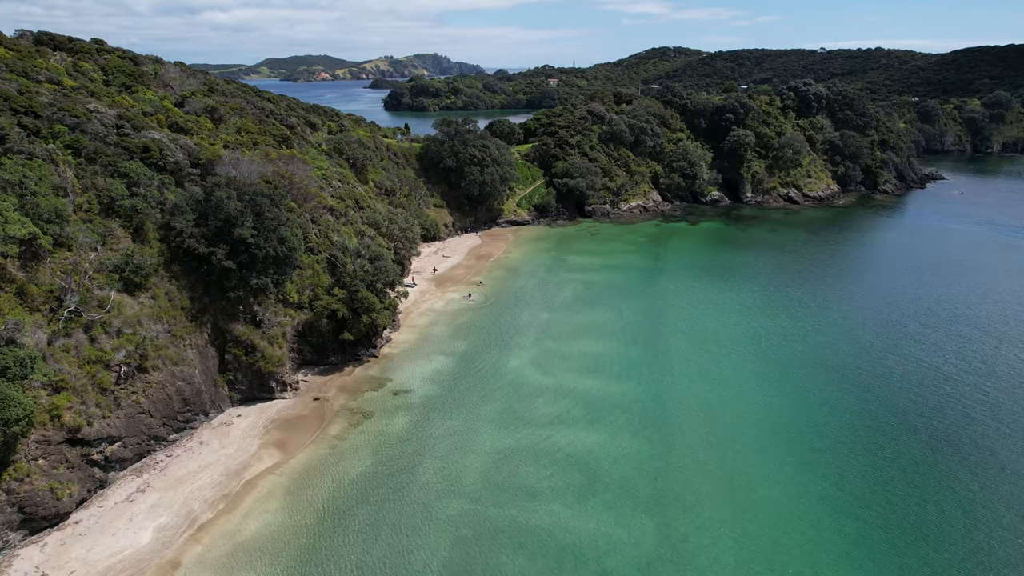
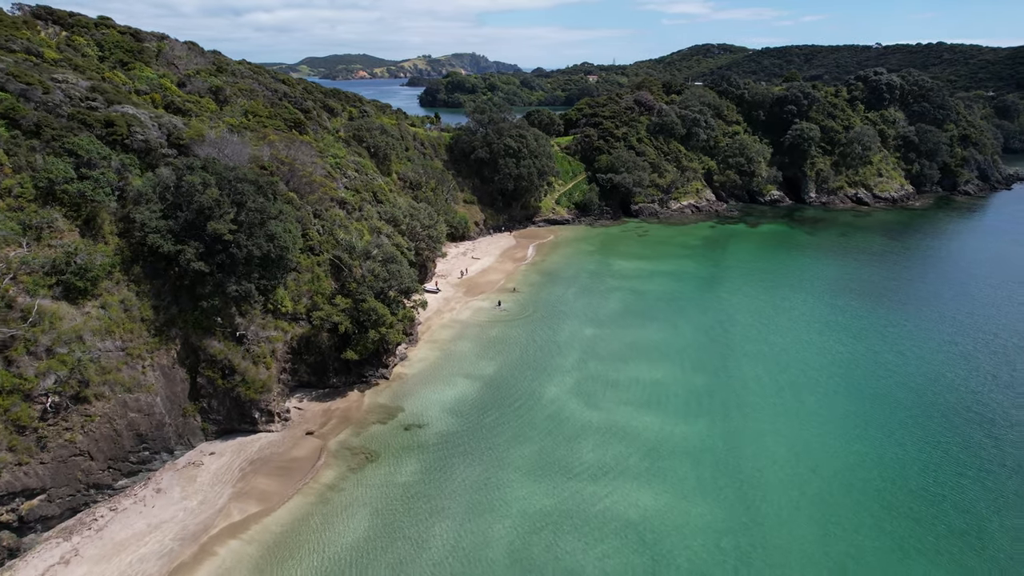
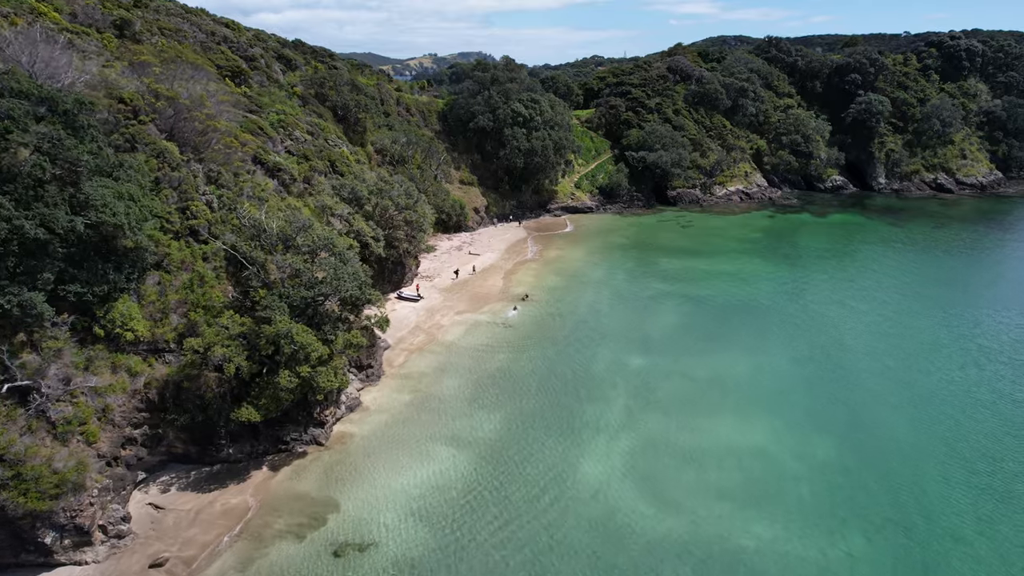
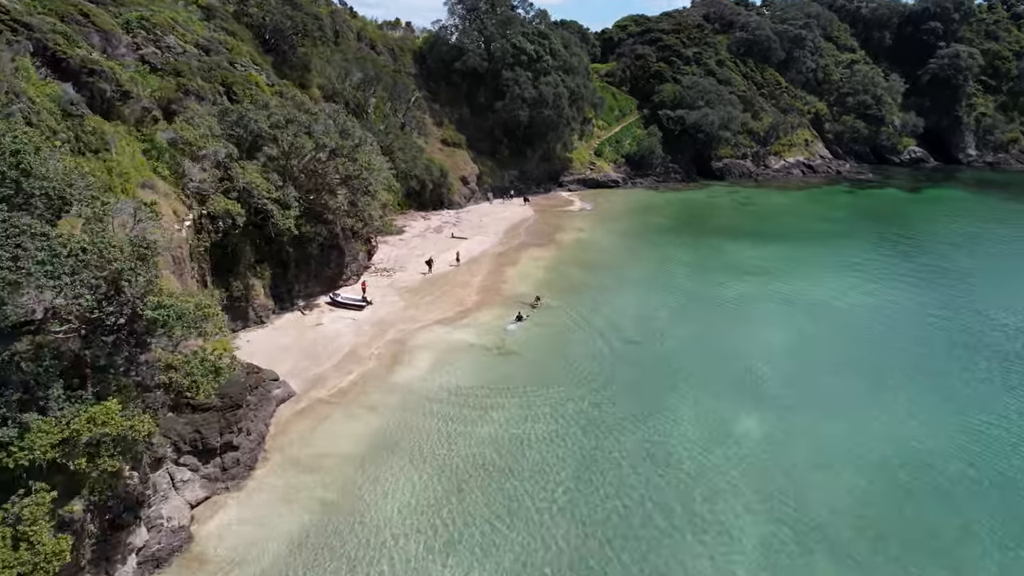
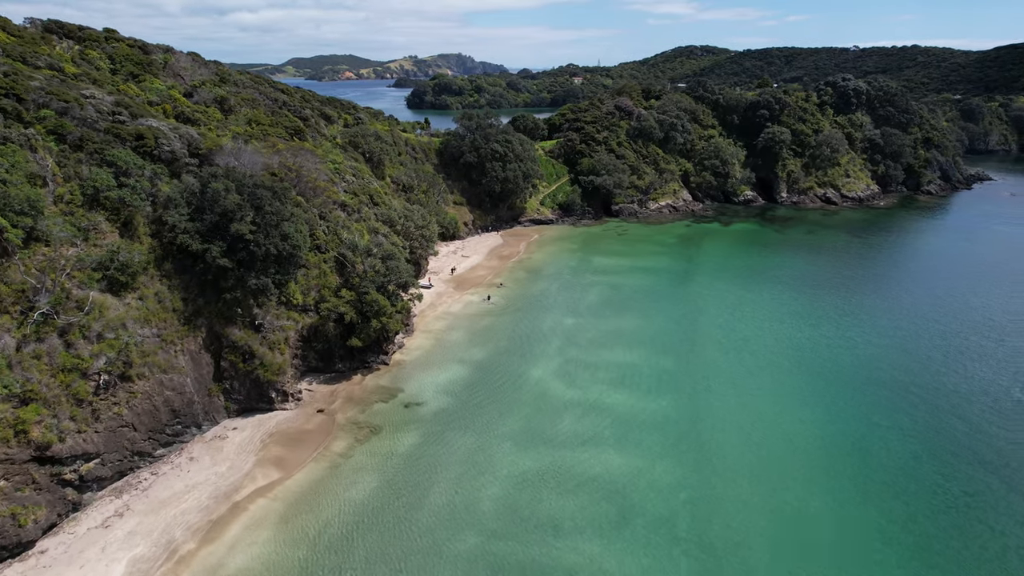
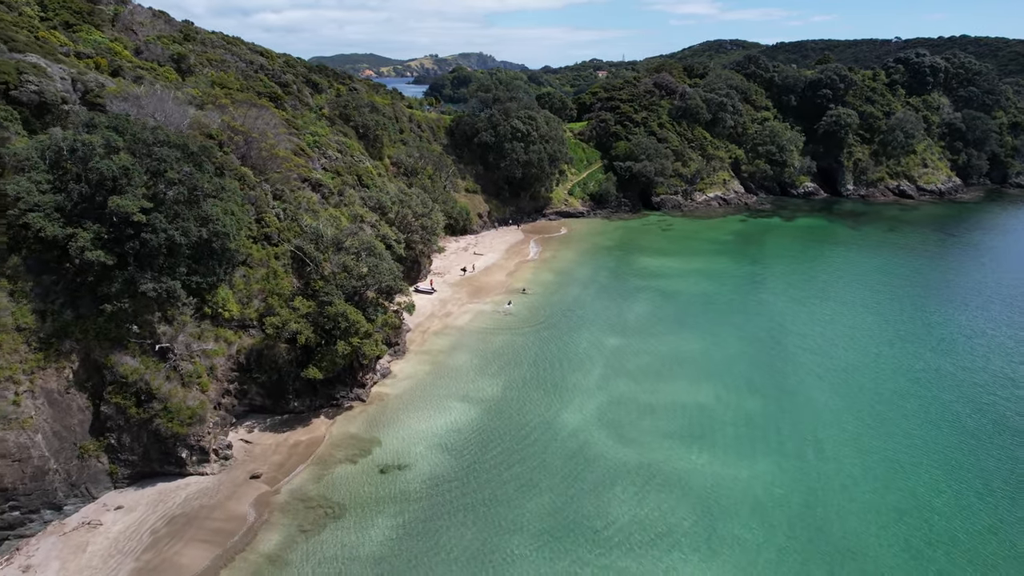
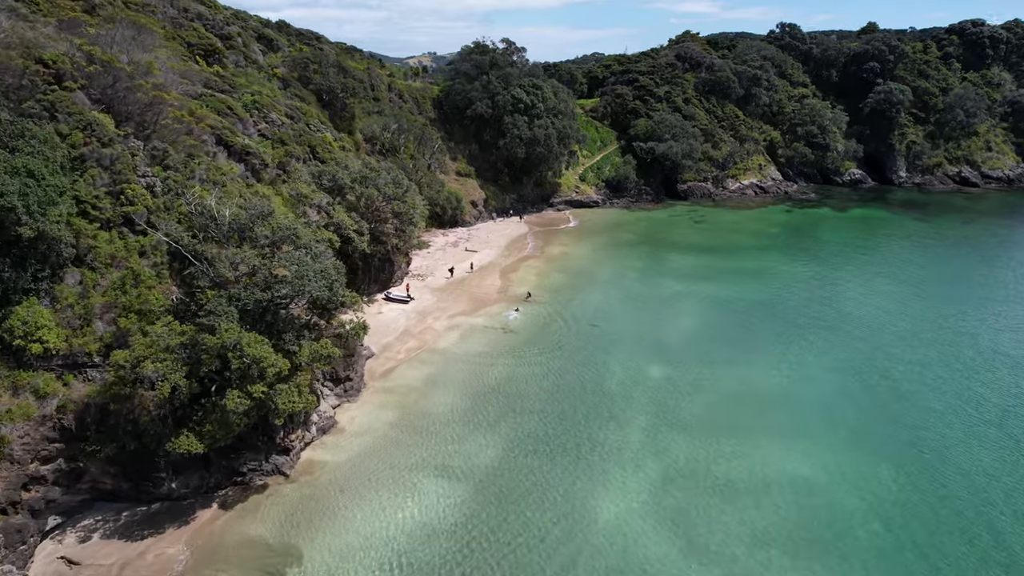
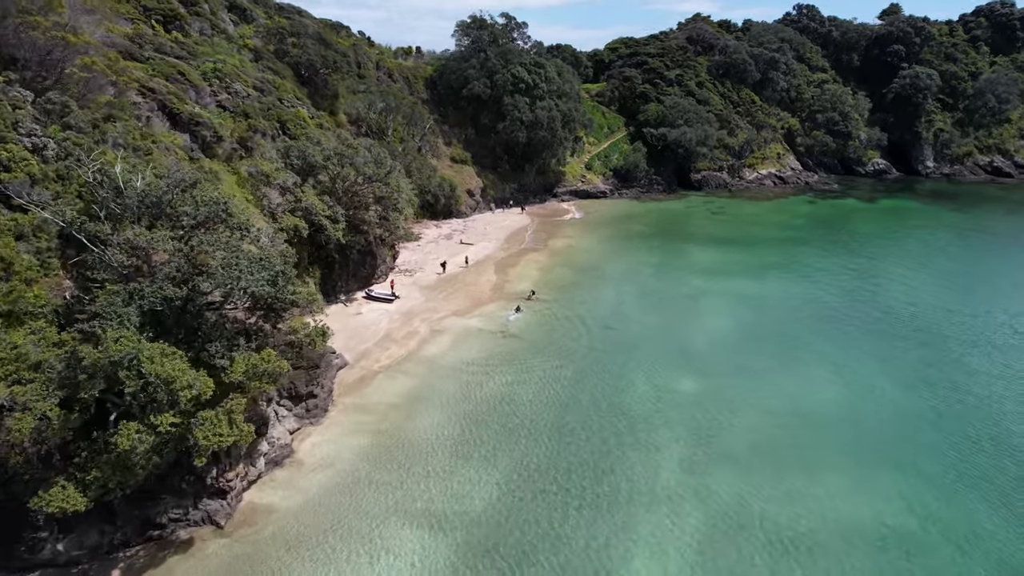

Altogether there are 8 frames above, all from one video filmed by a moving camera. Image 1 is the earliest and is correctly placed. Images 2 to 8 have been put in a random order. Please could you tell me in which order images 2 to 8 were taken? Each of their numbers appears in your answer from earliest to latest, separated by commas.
5, 2, 6, 3, 7, 8, 4
